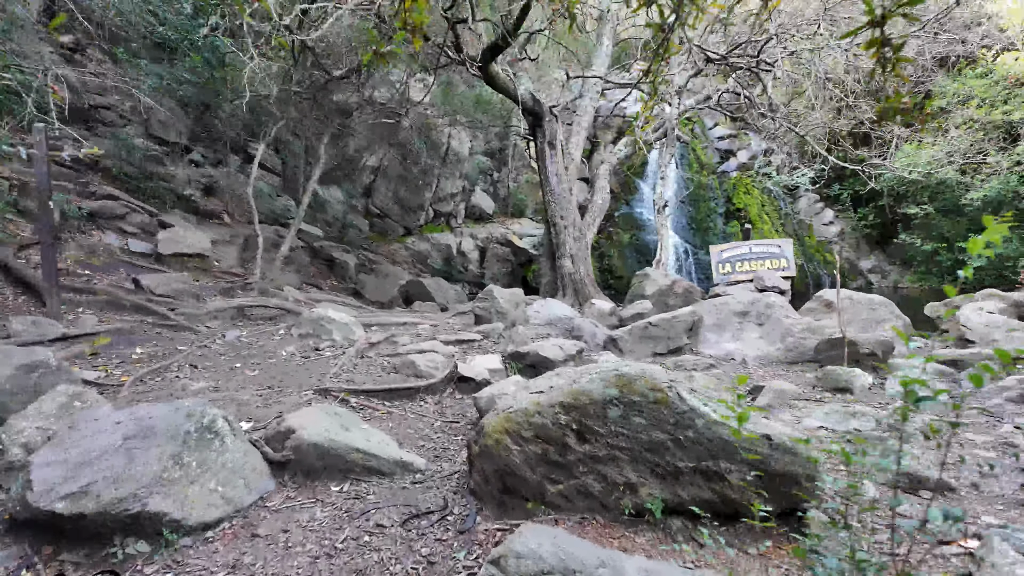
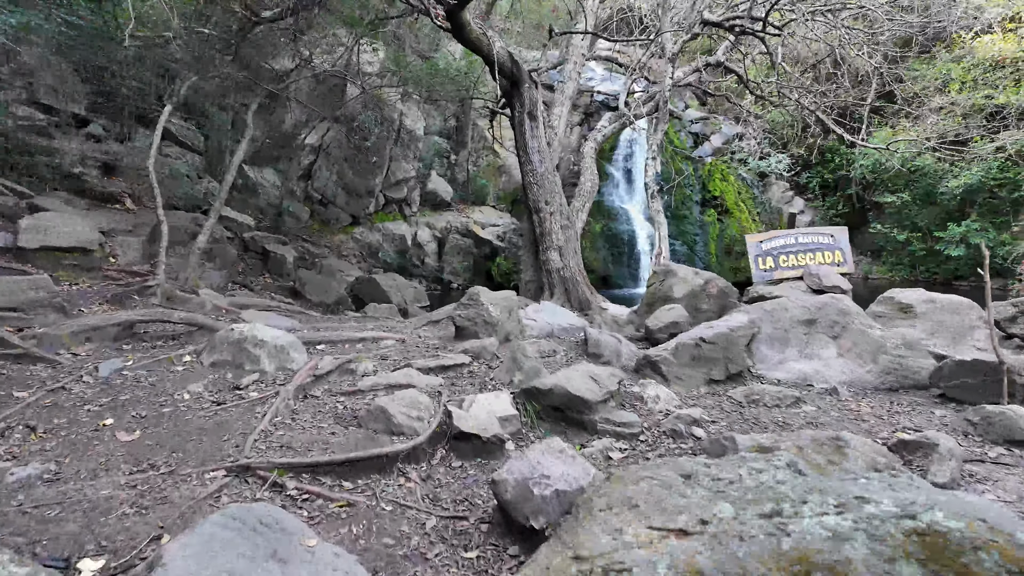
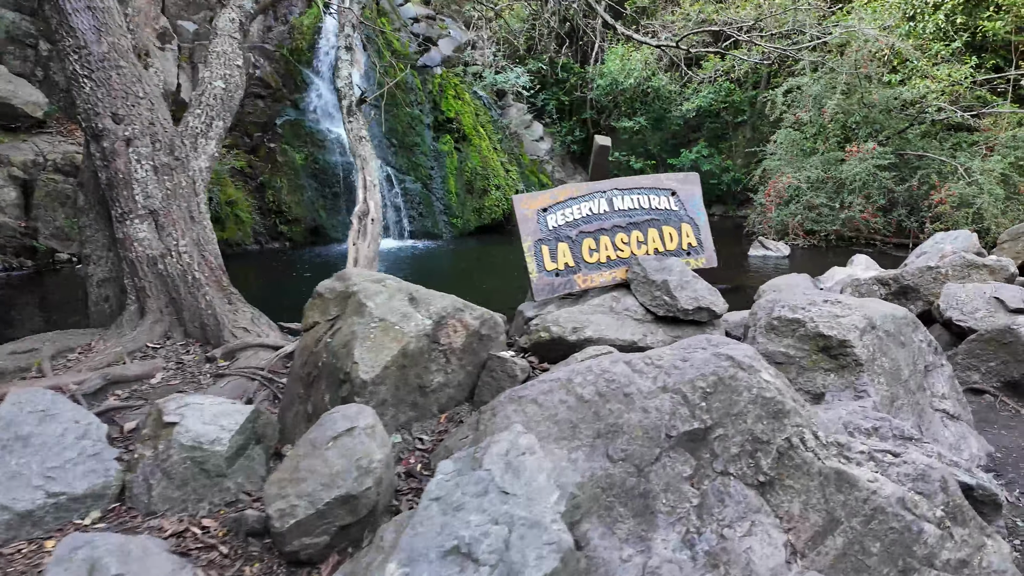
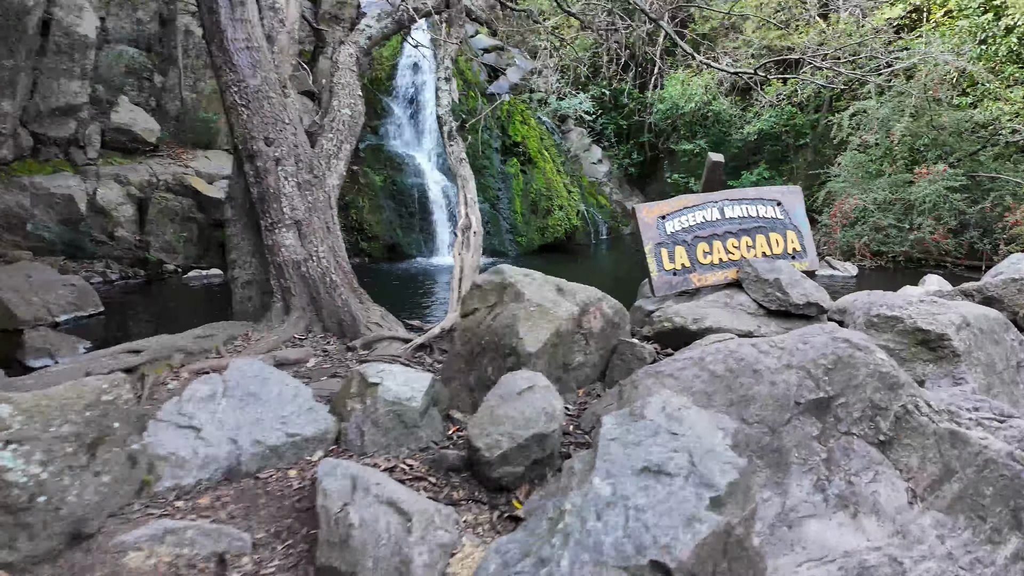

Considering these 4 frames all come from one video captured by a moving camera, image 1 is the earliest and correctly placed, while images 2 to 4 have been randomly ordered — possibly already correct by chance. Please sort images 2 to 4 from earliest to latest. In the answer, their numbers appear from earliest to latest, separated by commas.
2, 4, 3
